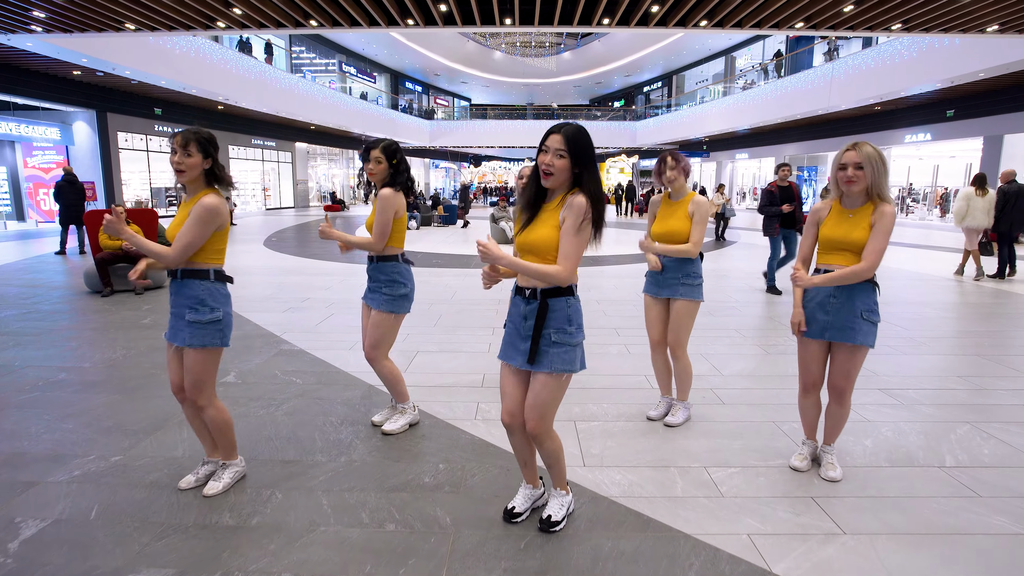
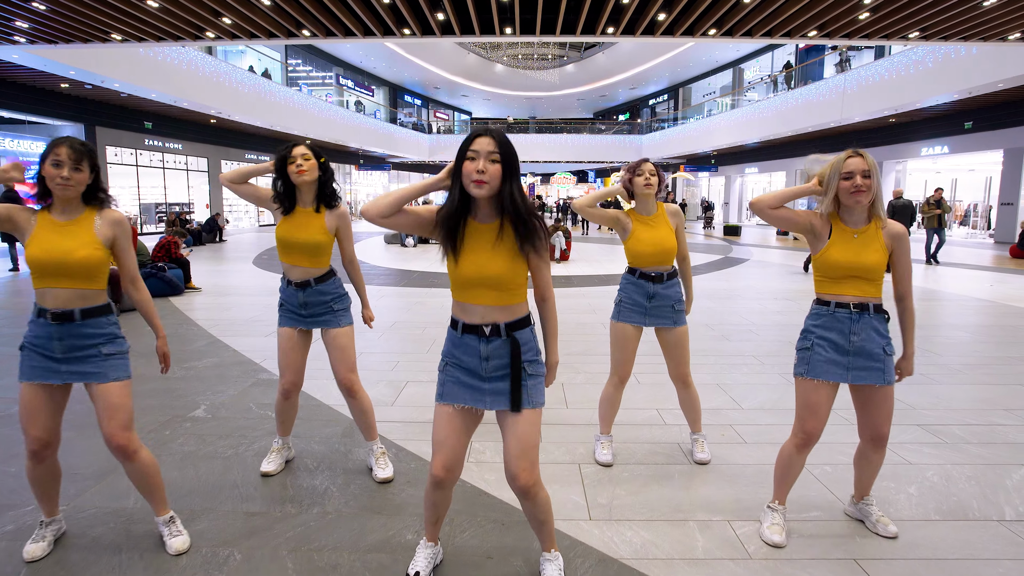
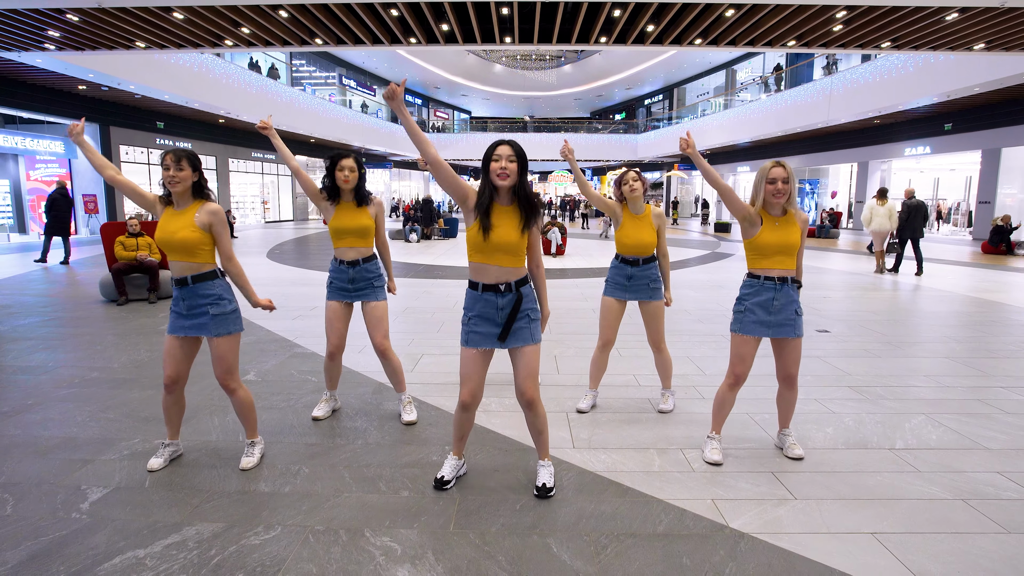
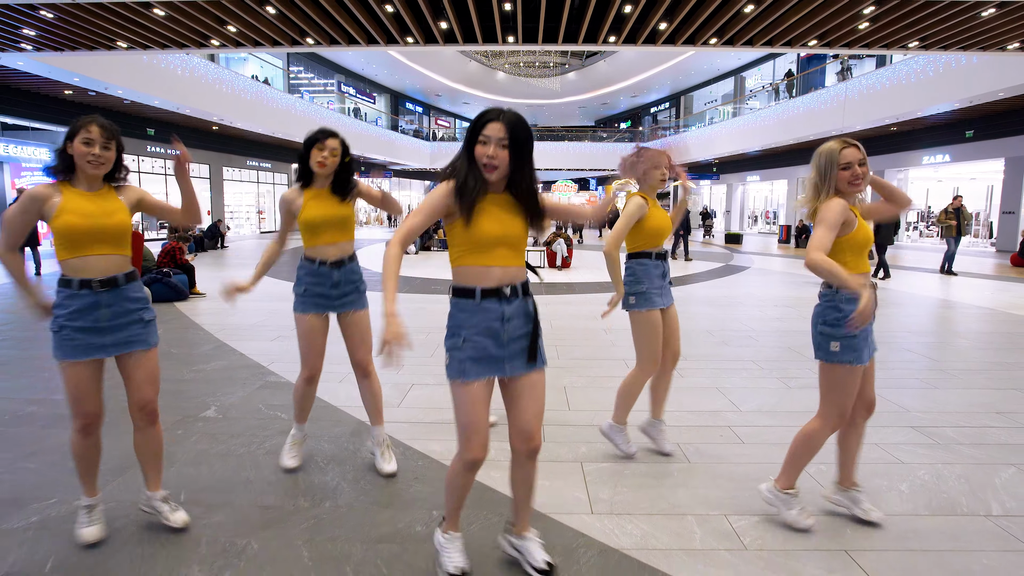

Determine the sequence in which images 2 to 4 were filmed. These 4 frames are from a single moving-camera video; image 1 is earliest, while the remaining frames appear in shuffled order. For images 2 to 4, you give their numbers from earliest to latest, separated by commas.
3, 2, 4
